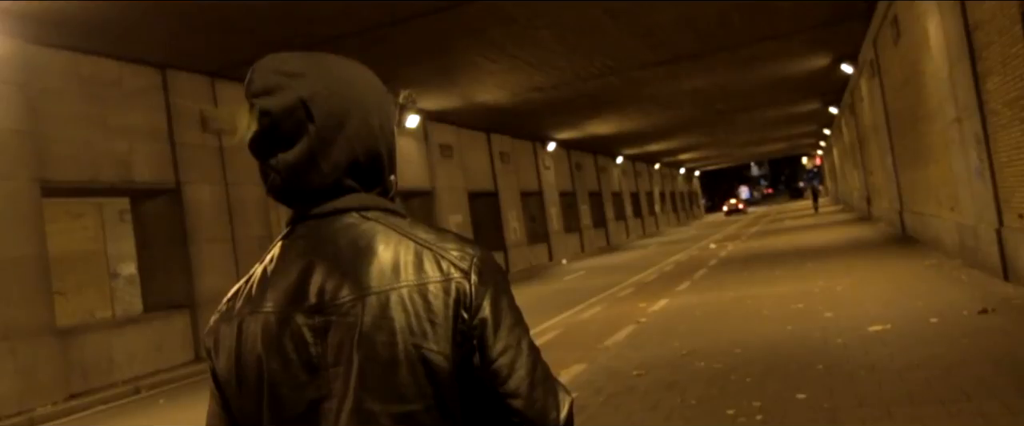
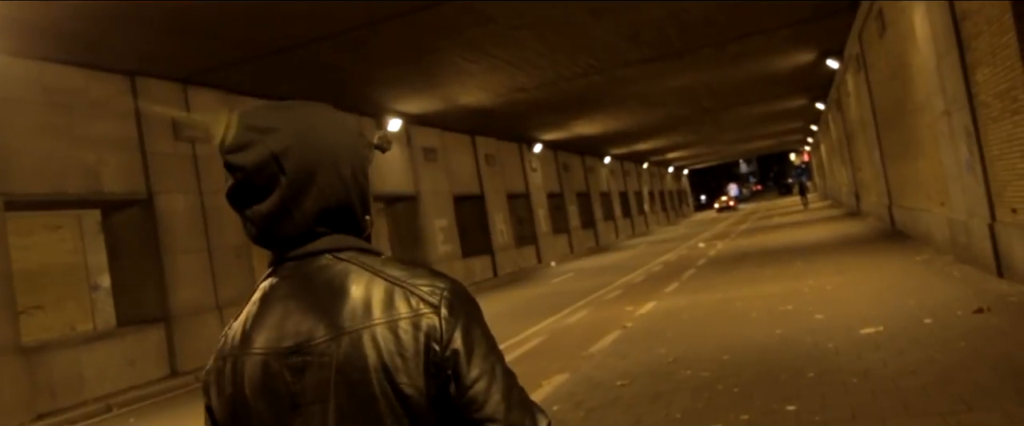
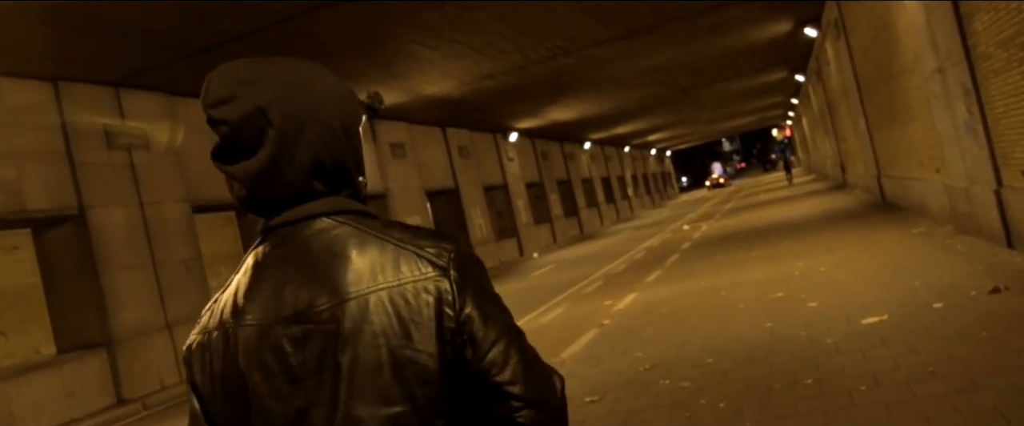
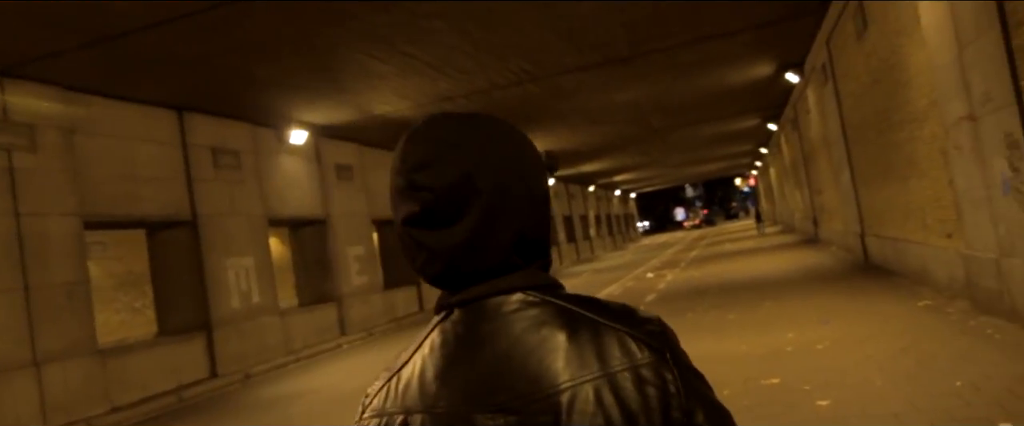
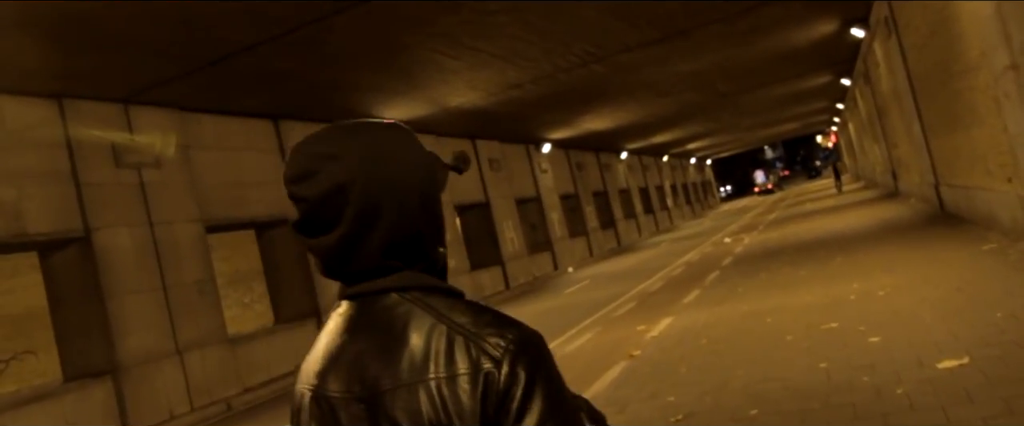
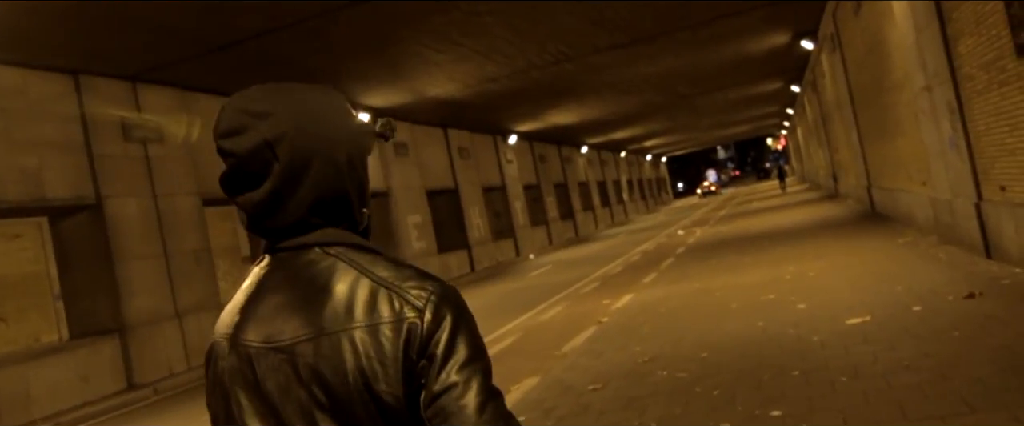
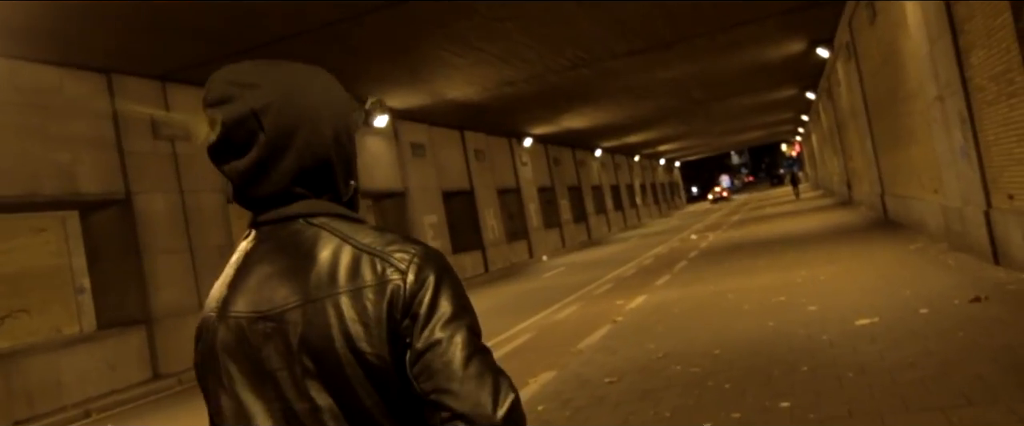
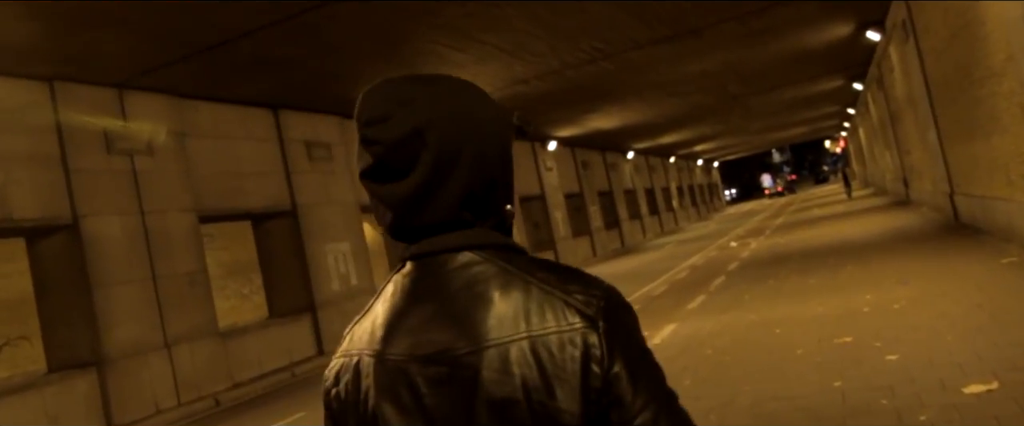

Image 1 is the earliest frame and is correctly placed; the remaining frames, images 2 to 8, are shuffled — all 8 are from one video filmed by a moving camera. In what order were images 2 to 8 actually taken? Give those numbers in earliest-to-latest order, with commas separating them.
2, 7, 6, 3, 5, 8, 4
